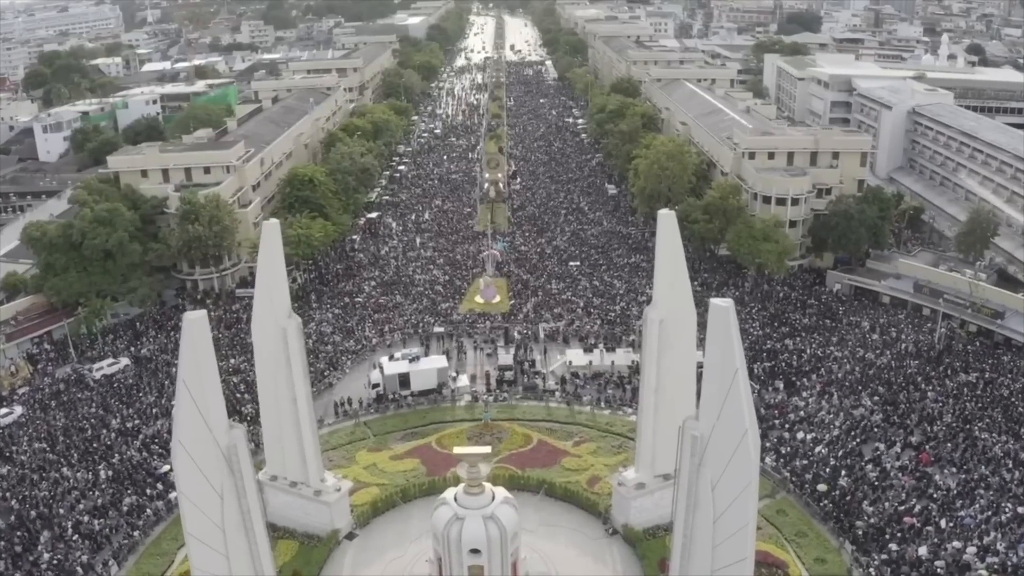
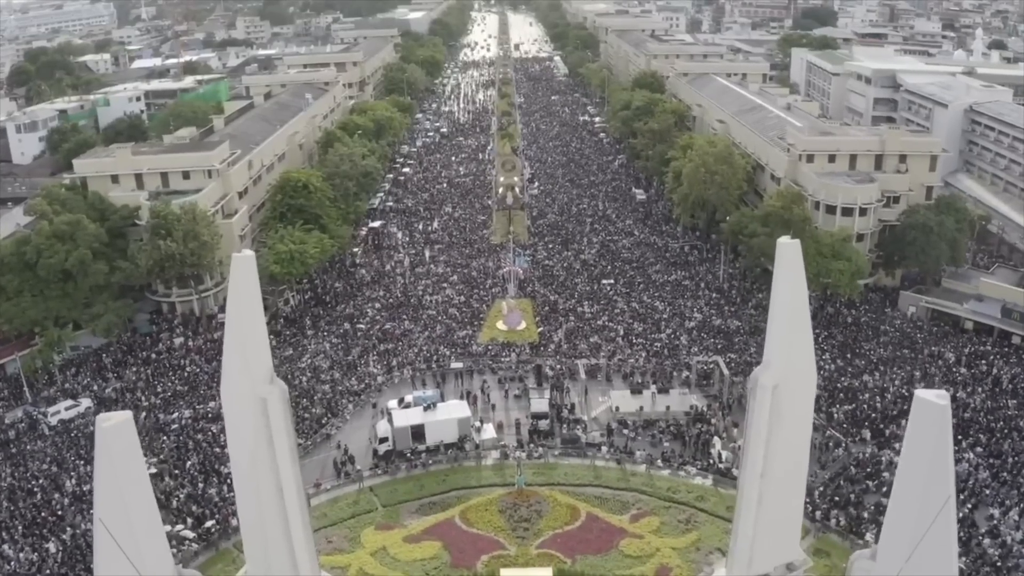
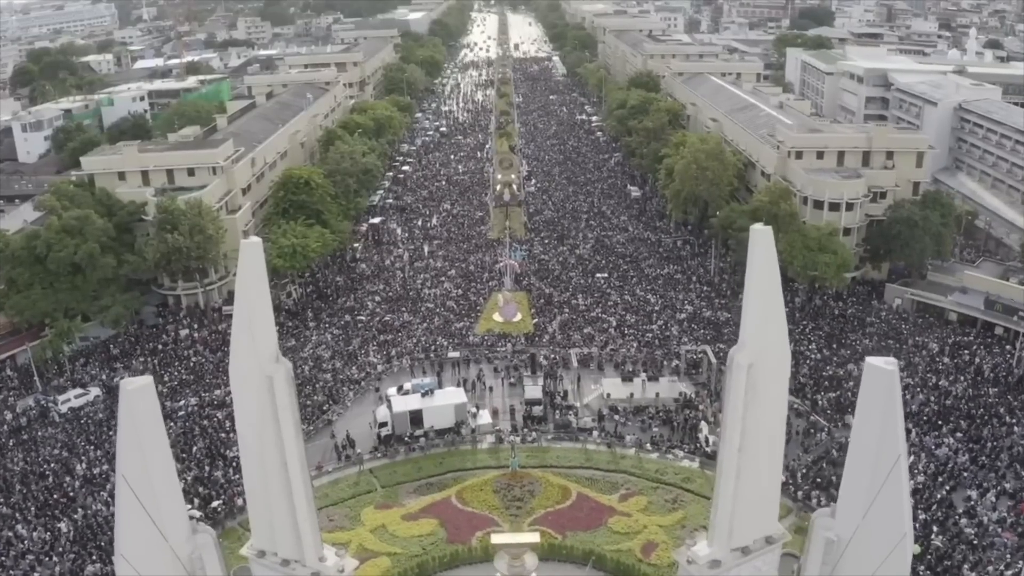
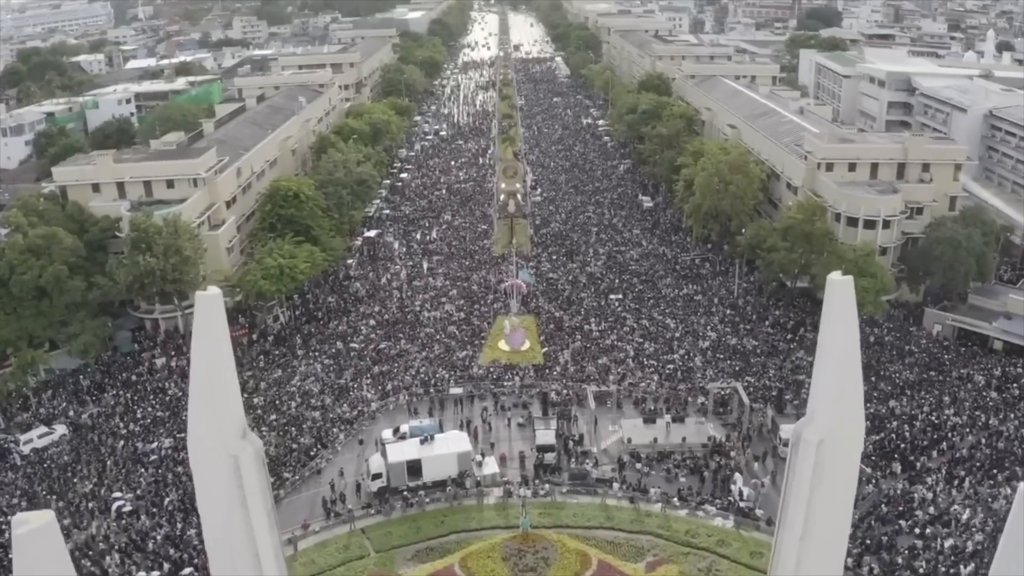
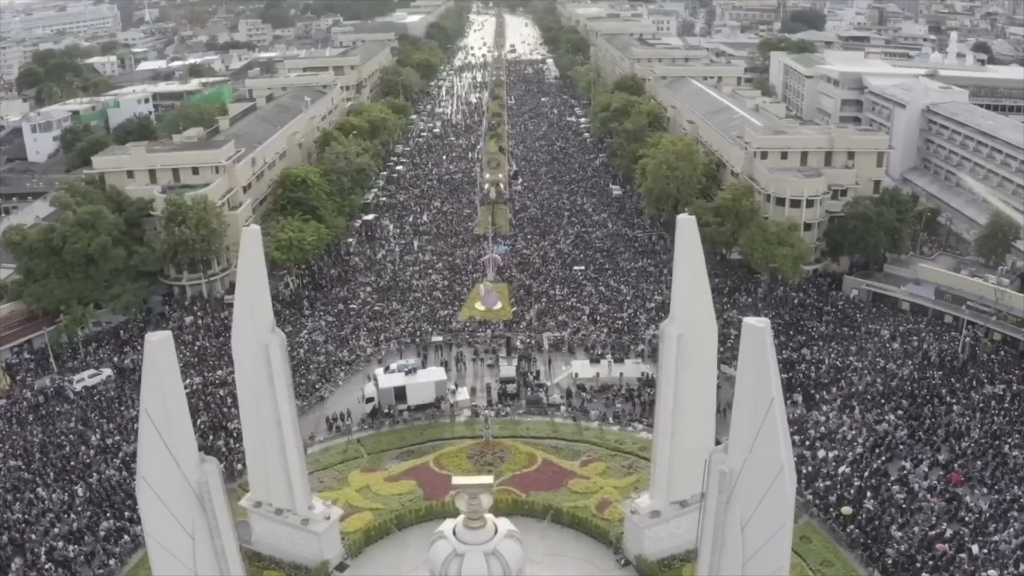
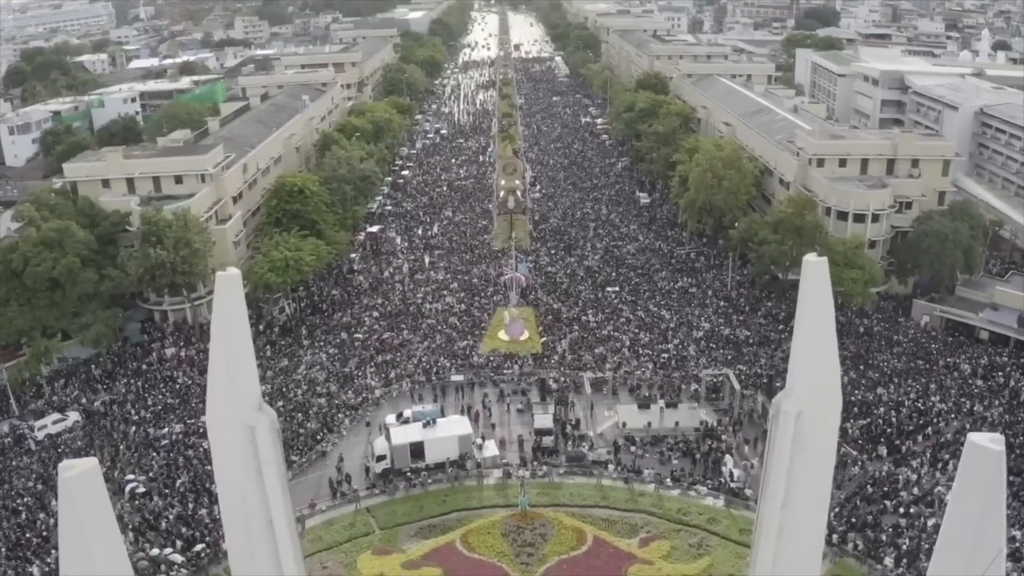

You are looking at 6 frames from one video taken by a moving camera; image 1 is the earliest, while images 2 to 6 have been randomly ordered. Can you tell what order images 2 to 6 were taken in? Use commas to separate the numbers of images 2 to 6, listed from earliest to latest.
5, 3, 2, 6, 4
